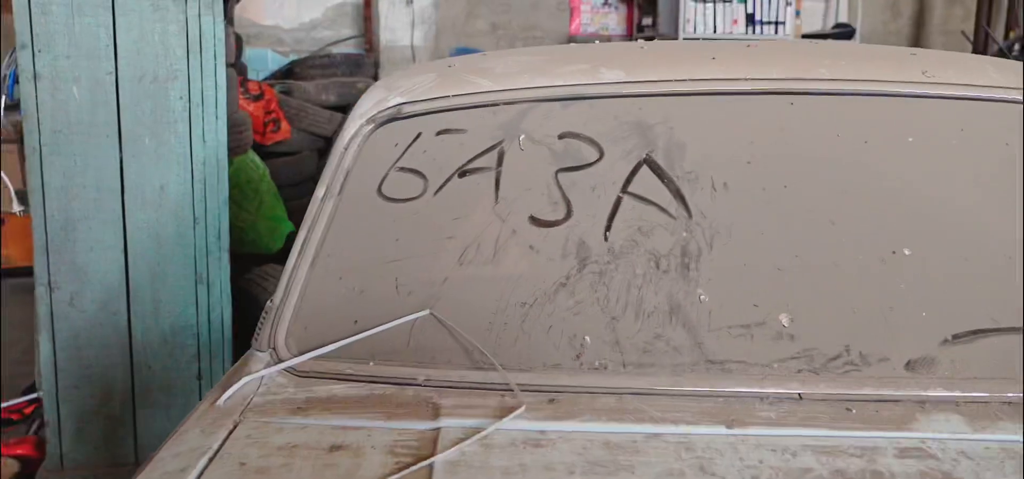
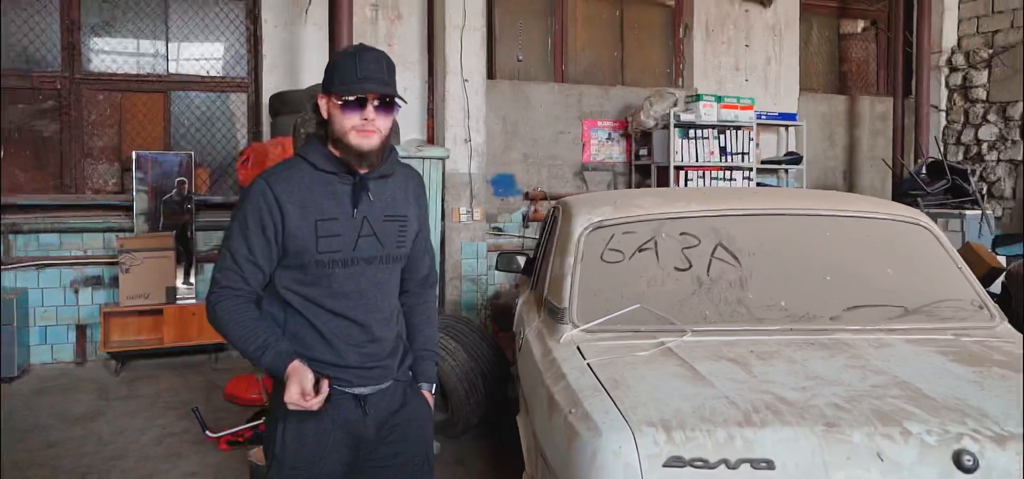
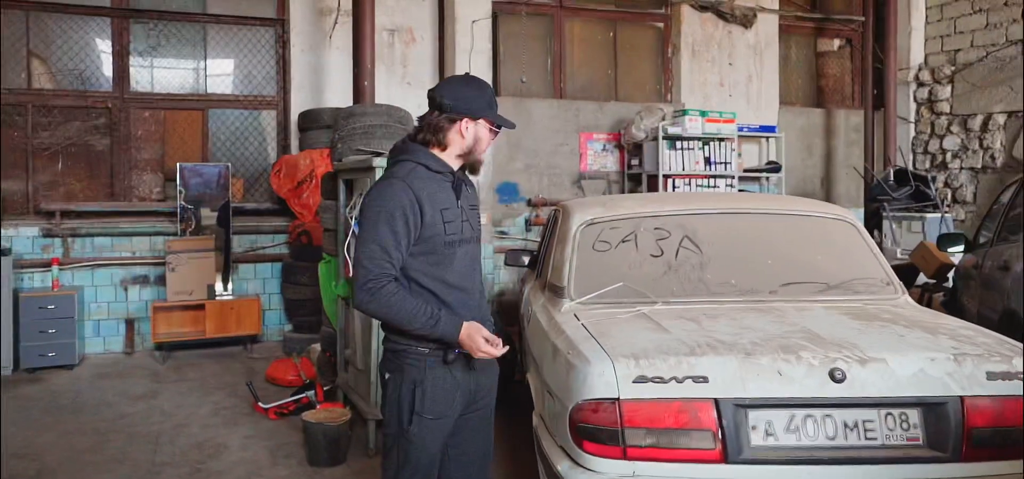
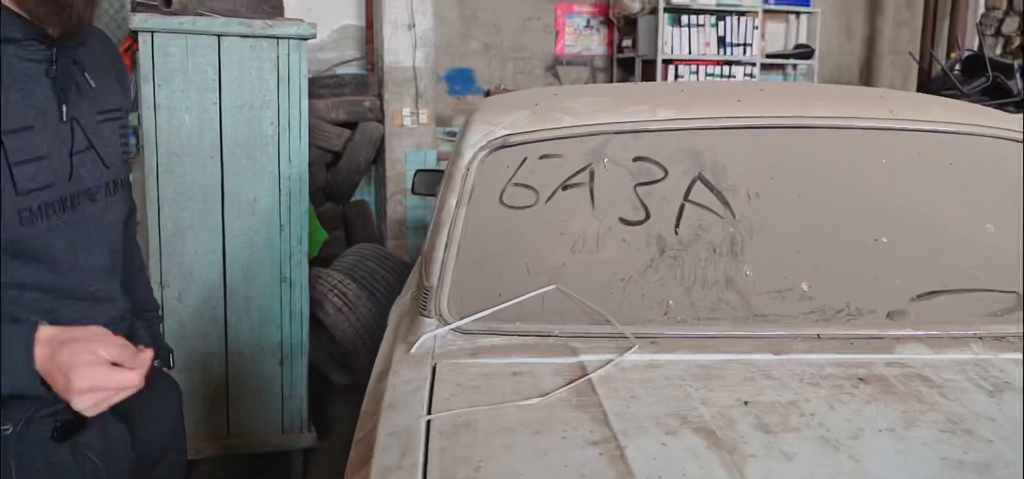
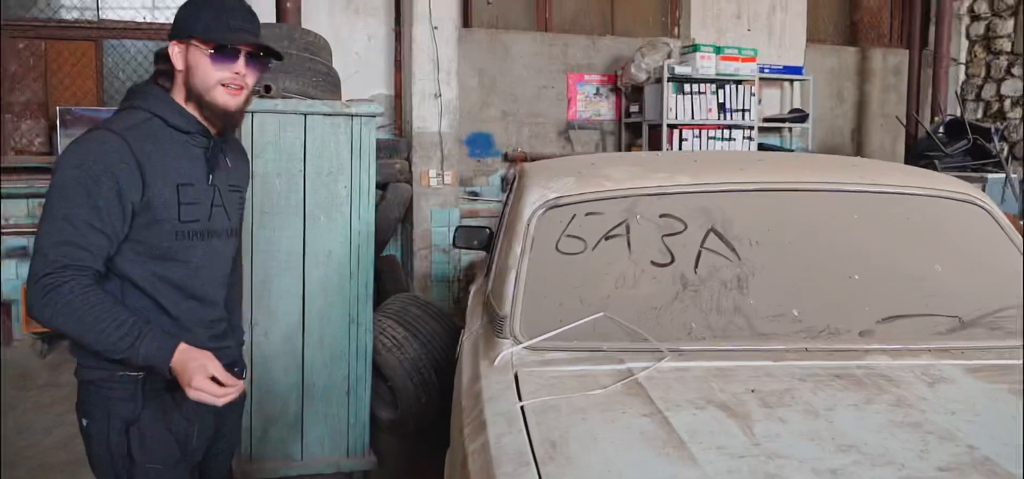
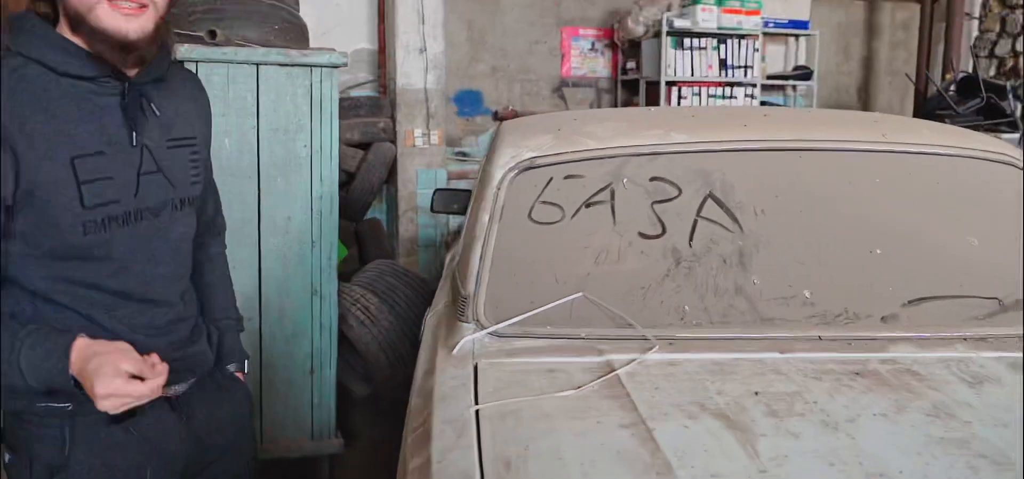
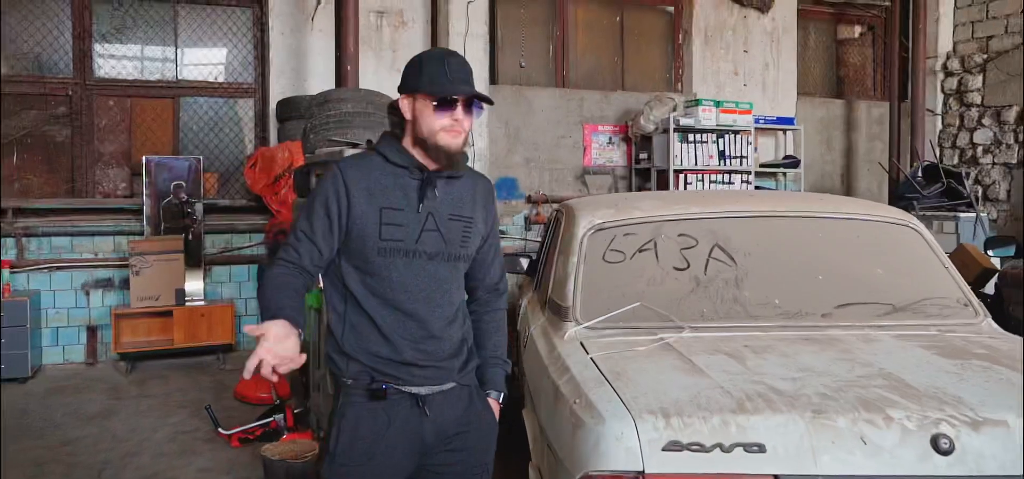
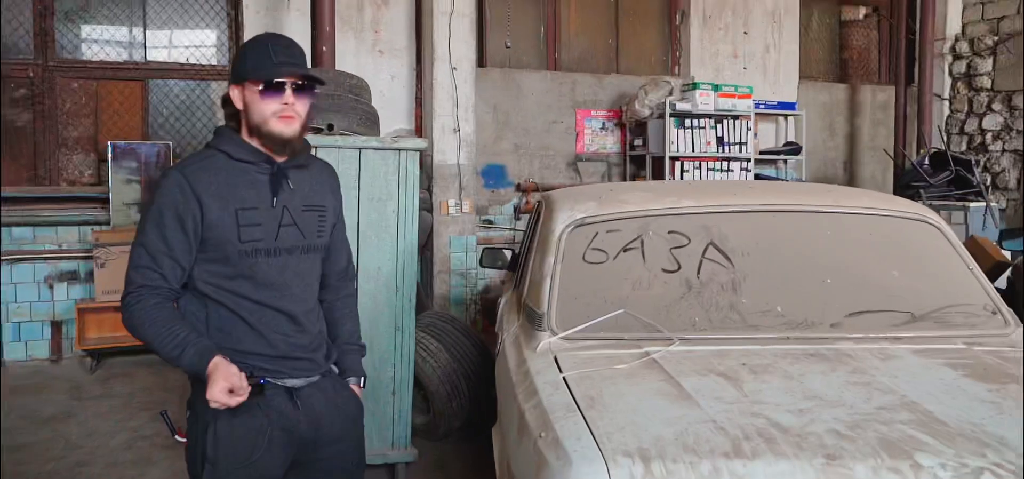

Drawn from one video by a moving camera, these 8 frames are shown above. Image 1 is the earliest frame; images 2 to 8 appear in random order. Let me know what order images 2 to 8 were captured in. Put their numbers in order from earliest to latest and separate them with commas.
4, 6, 5, 8, 2, 7, 3
